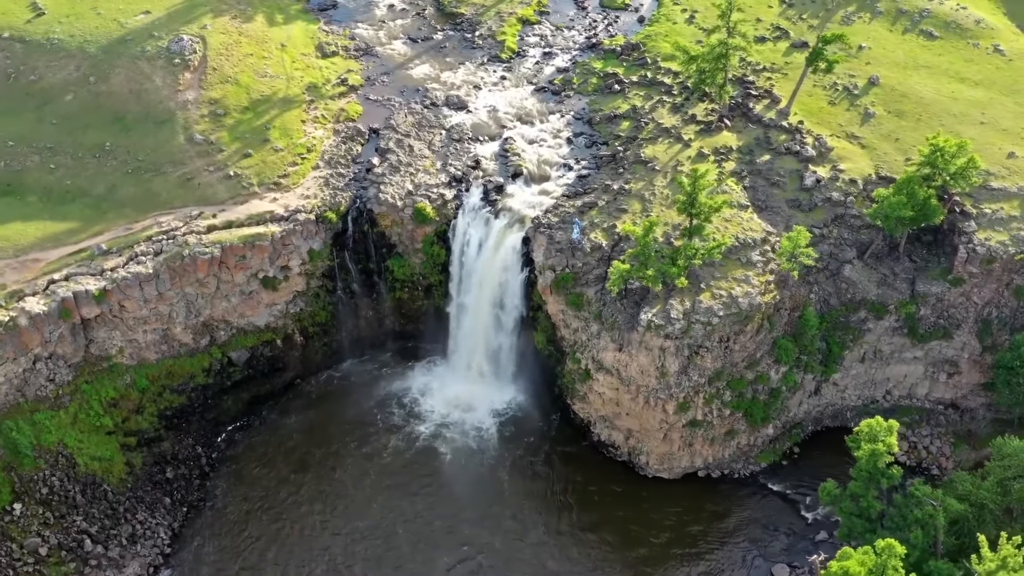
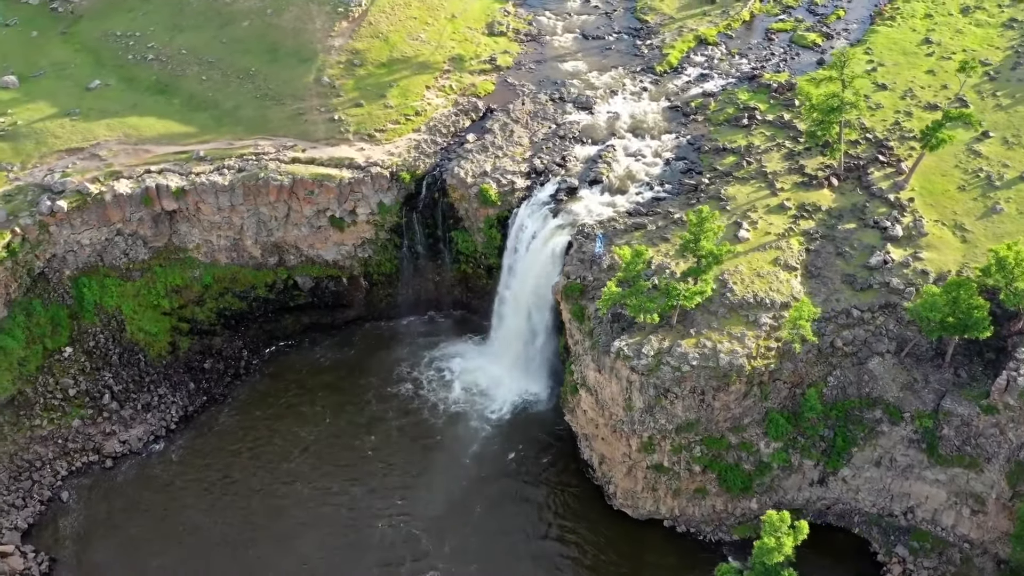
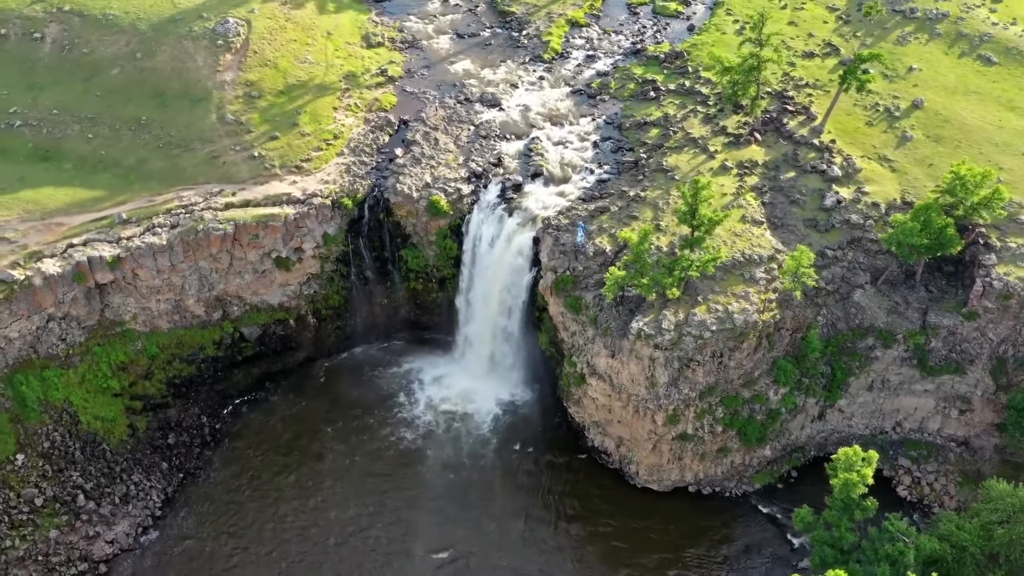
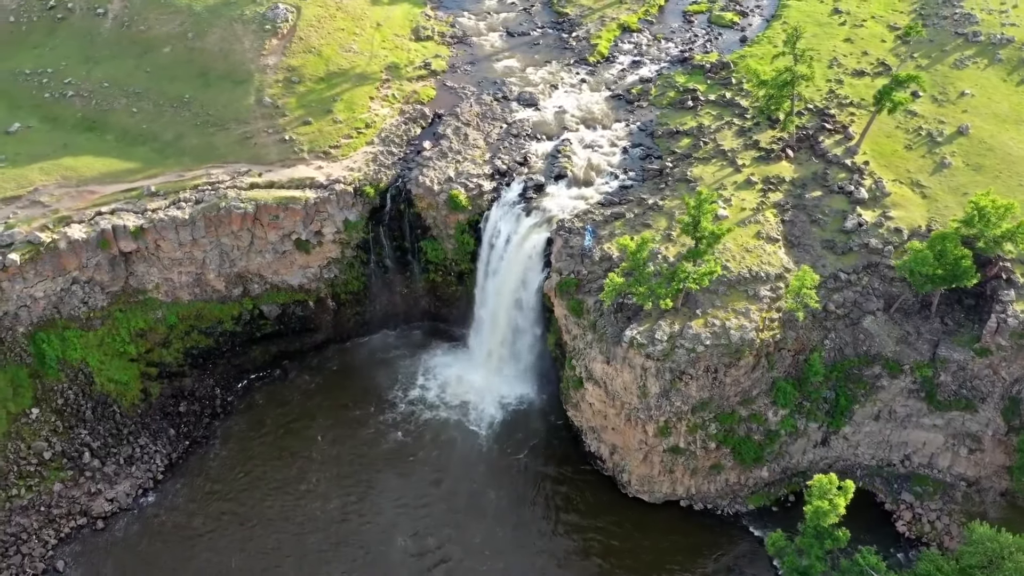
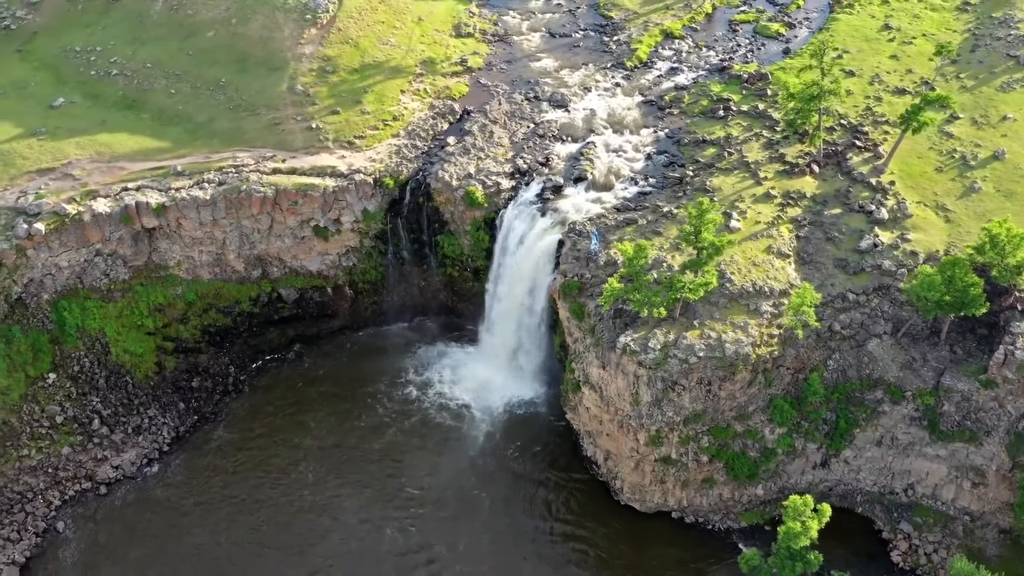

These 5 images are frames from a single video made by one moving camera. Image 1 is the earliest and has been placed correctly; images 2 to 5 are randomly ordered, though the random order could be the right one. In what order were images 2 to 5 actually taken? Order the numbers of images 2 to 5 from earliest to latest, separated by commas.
3, 4, 5, 2
